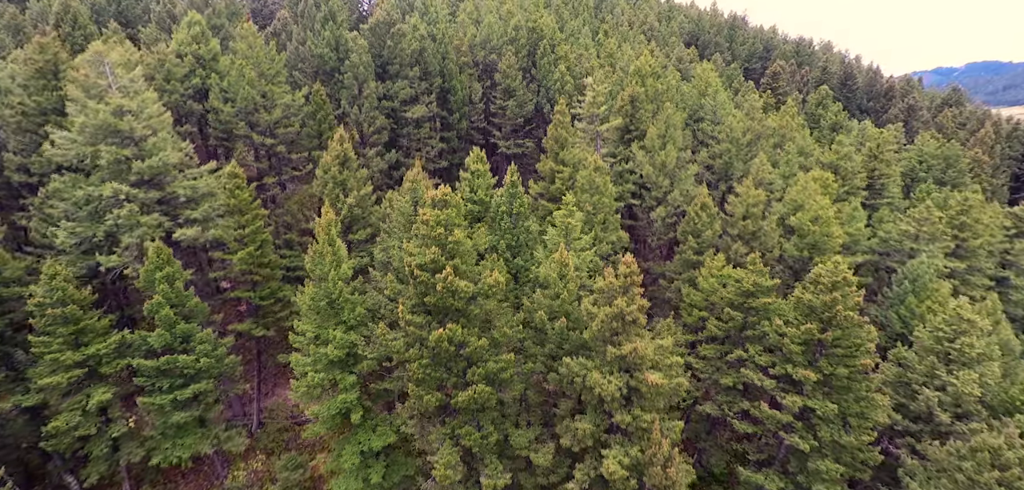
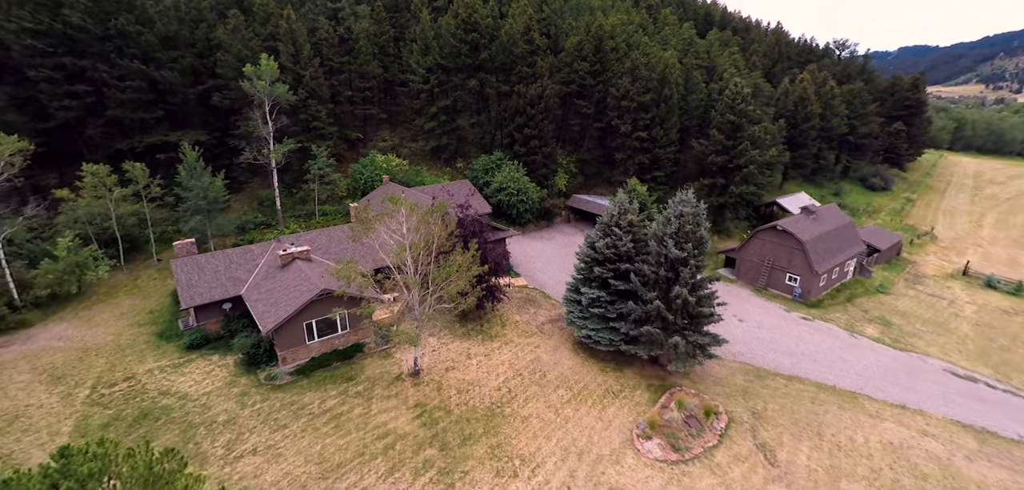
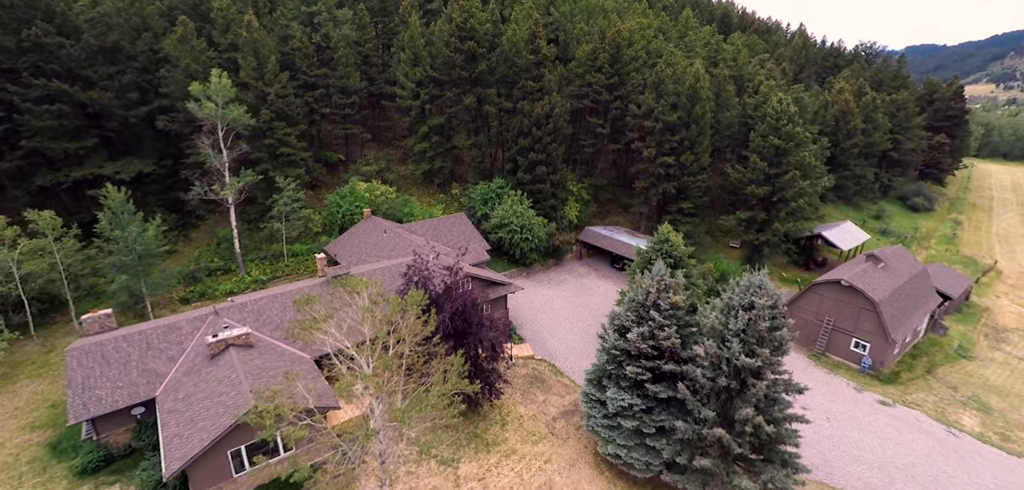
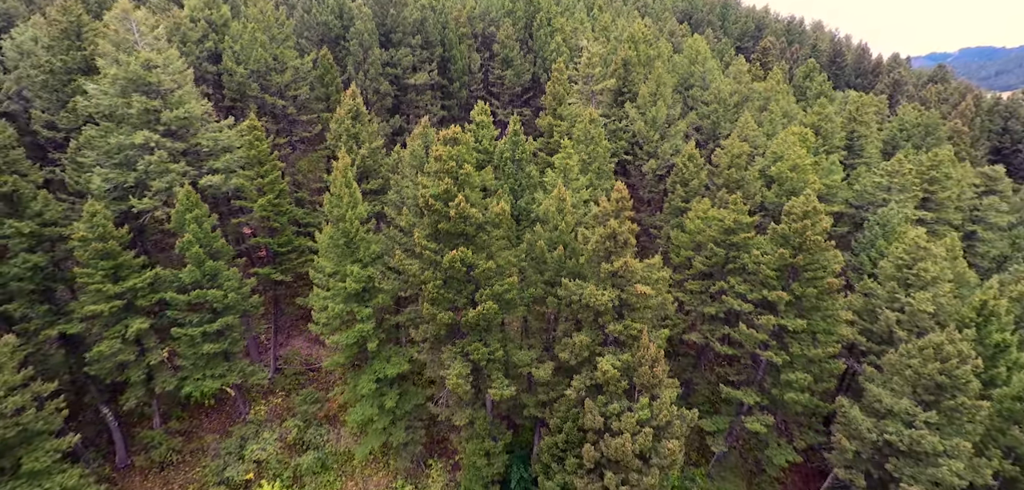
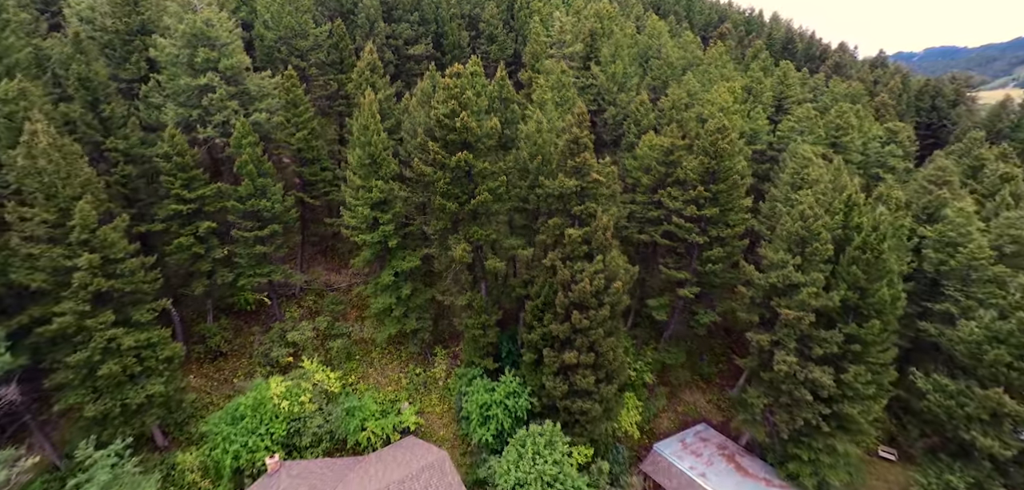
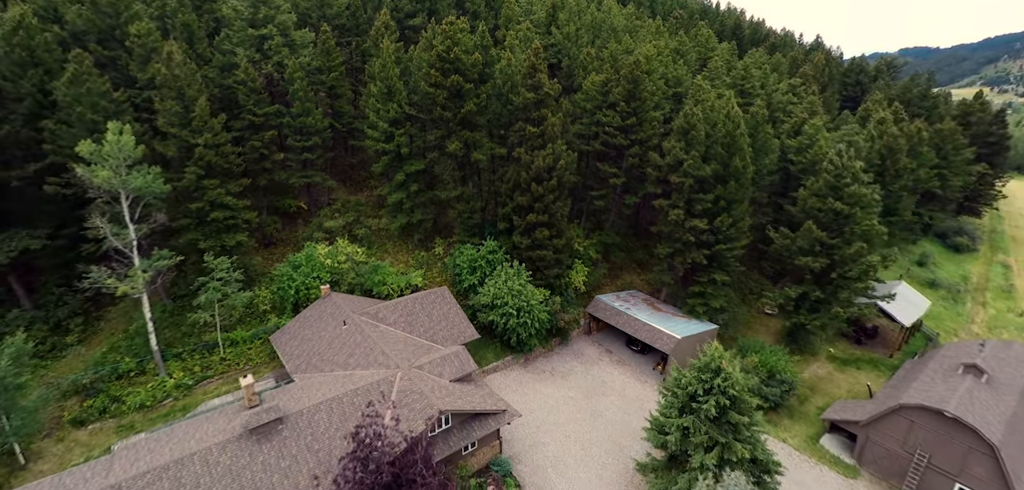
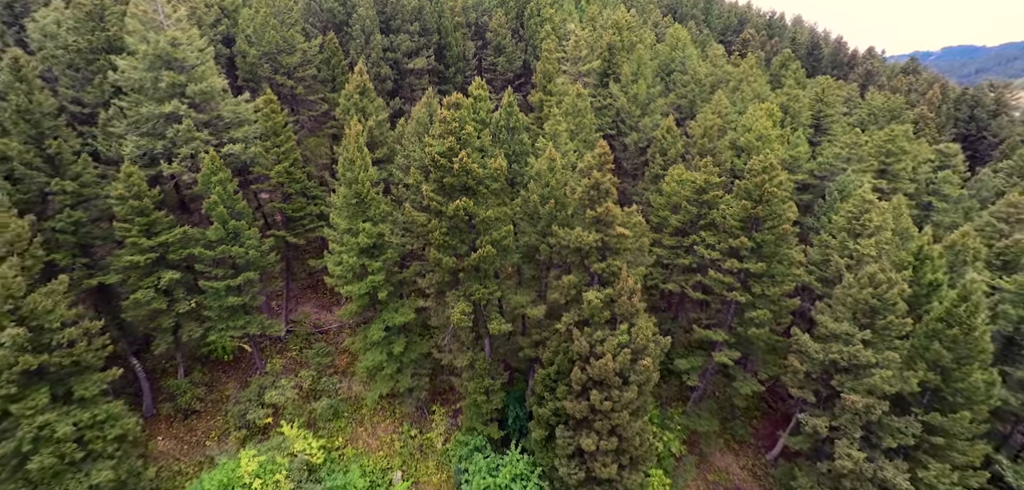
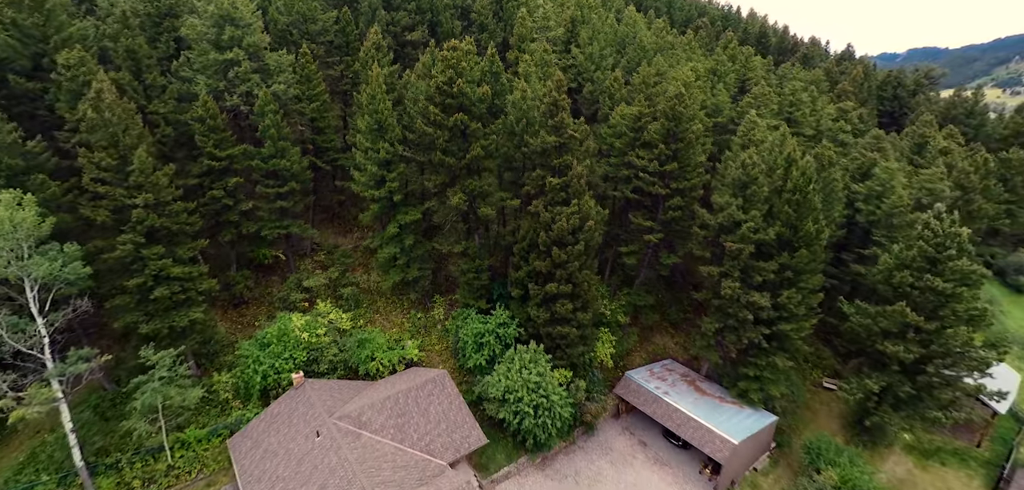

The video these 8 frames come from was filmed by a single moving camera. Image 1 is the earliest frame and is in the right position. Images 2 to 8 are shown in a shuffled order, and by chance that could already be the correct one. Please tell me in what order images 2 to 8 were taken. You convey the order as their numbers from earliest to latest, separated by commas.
4, 7, 5, 8, 6, 3, 2
